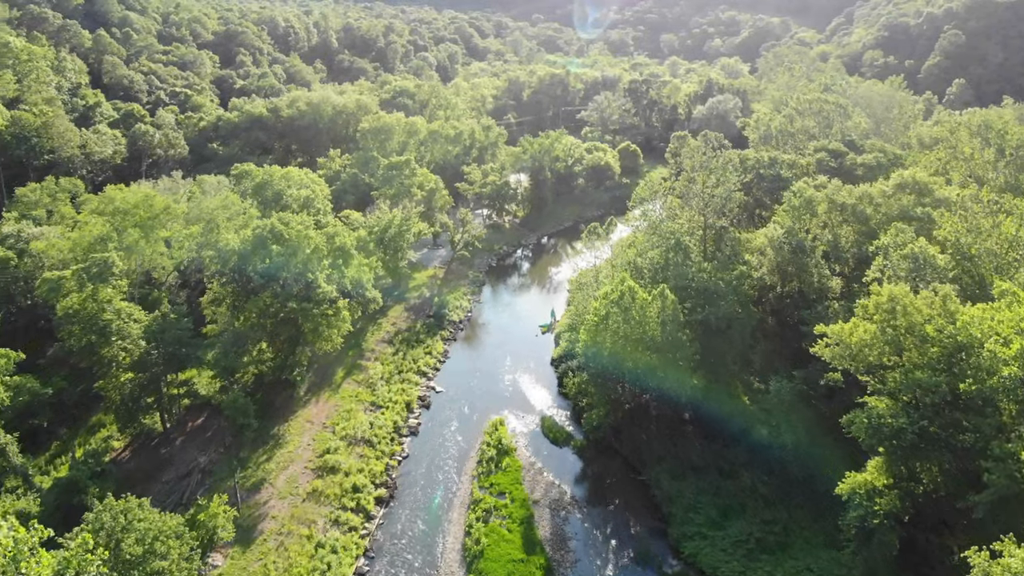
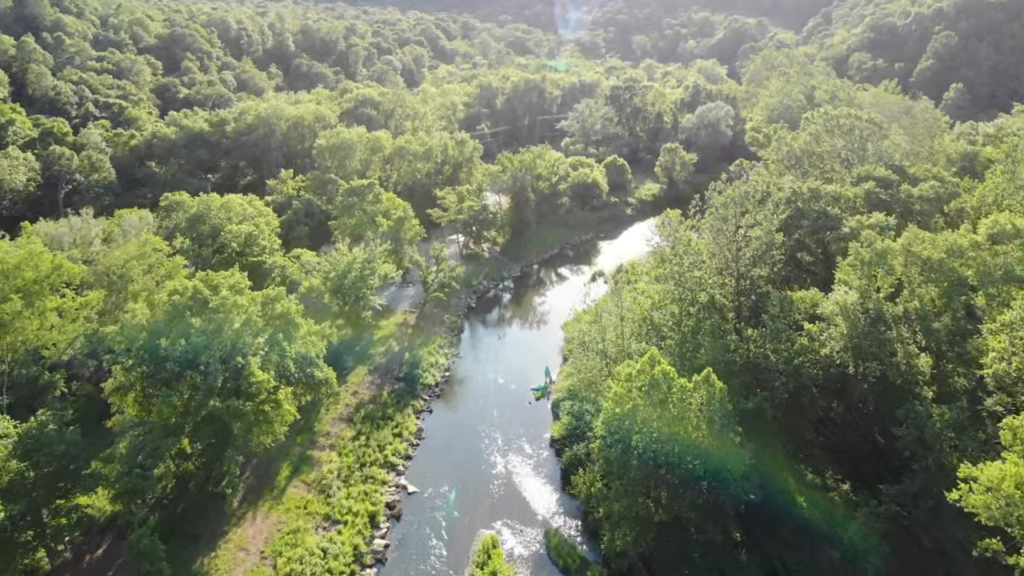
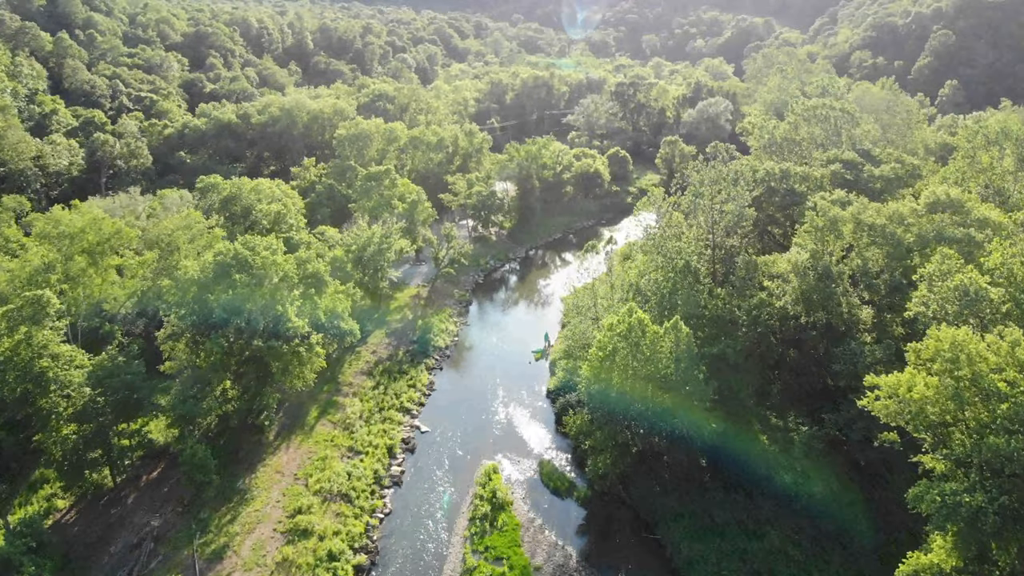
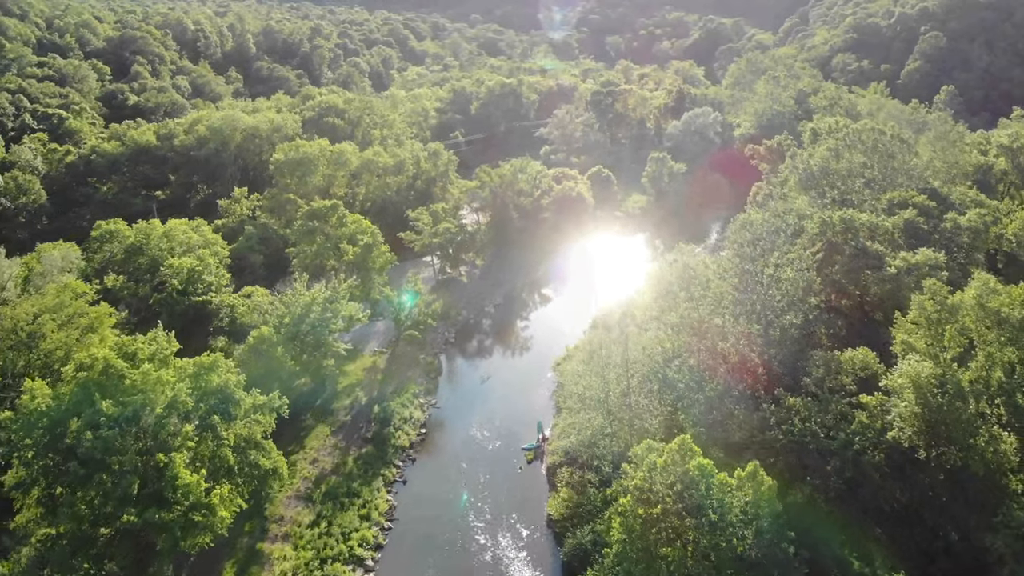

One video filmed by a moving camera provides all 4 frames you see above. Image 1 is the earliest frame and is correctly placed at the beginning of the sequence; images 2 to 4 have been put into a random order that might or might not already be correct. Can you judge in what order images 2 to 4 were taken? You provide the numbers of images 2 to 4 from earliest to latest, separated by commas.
3, 2, 4
